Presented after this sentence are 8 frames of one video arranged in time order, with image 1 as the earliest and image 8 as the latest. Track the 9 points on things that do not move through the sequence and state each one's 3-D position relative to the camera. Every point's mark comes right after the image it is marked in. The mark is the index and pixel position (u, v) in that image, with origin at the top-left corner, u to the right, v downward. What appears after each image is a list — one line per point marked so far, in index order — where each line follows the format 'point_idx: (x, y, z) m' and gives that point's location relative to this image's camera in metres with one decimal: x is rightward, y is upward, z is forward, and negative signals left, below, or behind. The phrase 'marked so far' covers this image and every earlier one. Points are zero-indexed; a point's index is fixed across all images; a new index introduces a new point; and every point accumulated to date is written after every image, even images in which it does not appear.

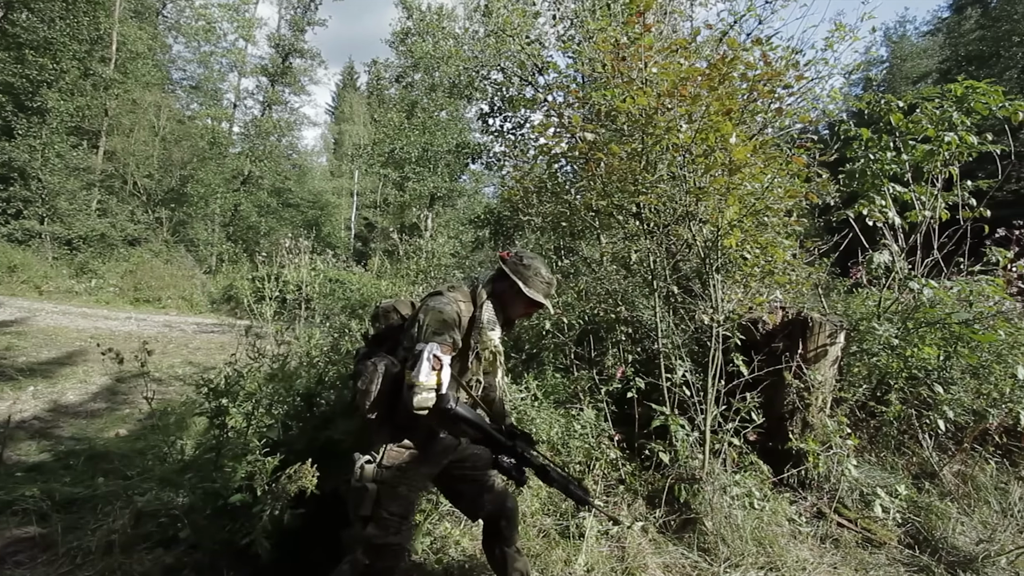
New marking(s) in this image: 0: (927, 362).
0: (+4.5, -0.8, +5.2) m
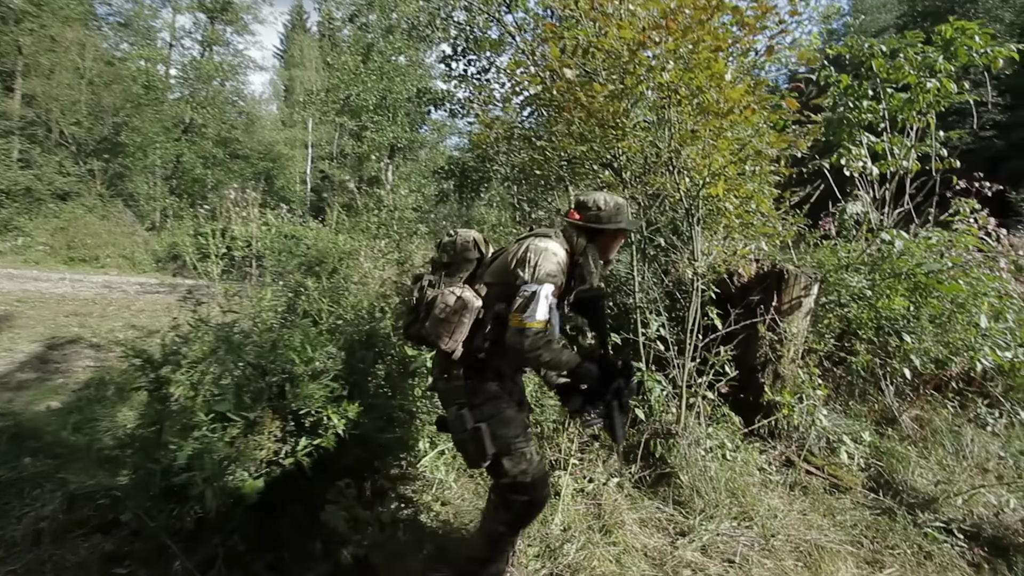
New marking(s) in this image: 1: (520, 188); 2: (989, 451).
0: (+4.1, -0.3, +5.3) m
1: (+0.1, +1.2, +5.7) m
2: (+4.9, -1.7, +5.0) m
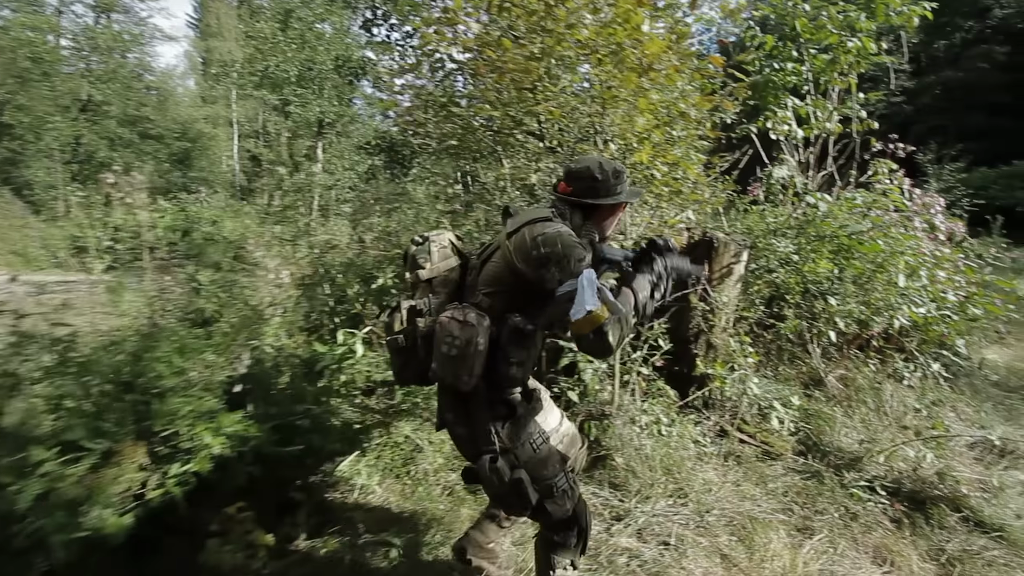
0: (+3.4, +0.1, +5.3) m
1: (-0.8, +1.4, +5.3) m
2: (+4.2, -1.2, +5.2) m
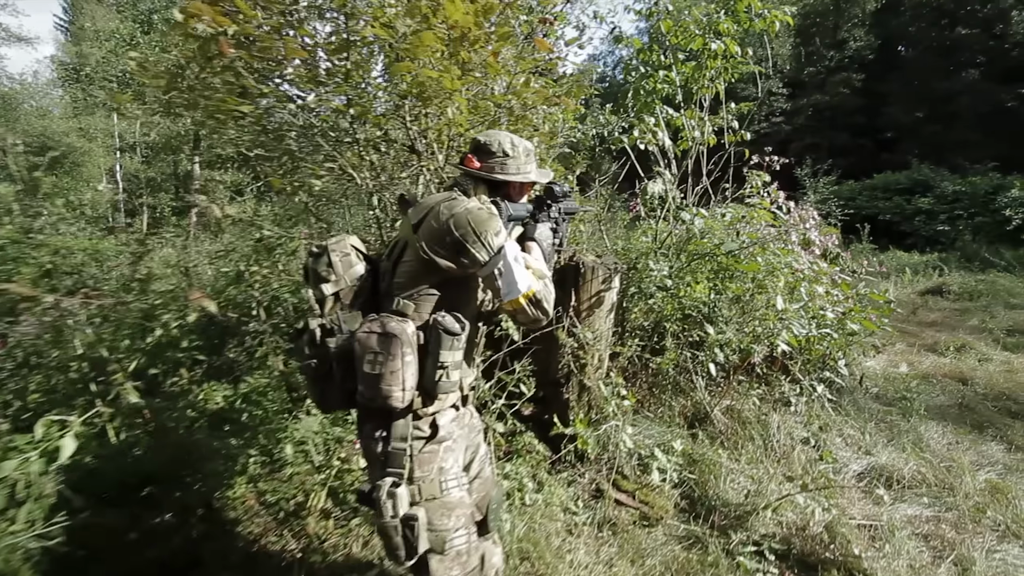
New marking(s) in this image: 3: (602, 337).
0: (+1.8, -0.1, +4.8) m
1: (-2.3, +1.0, +4.2) m
2: (+2.8, -1.5, +4.7) m
3: (+0.8, -0.4, +4.4) m
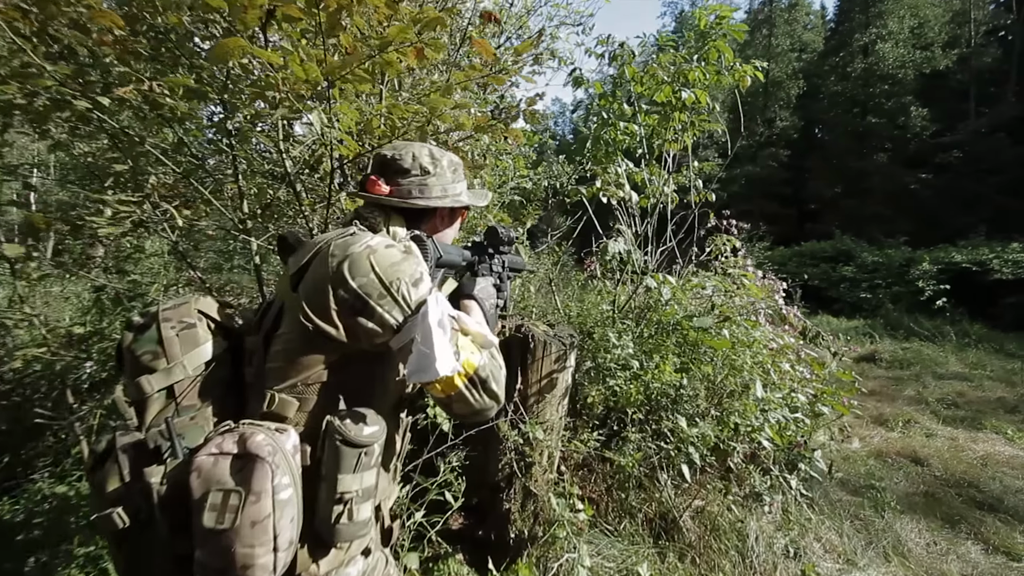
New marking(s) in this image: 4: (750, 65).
0: (+1.3, -0.8, +4.0) m
1: (-2.7, +0.6, +3.1) m
2: (+2.2, -2.1, +4.0) m
3: (+0.3, -1.0, +3.6) m
4: (+2.3, +2.1, +4.7) m
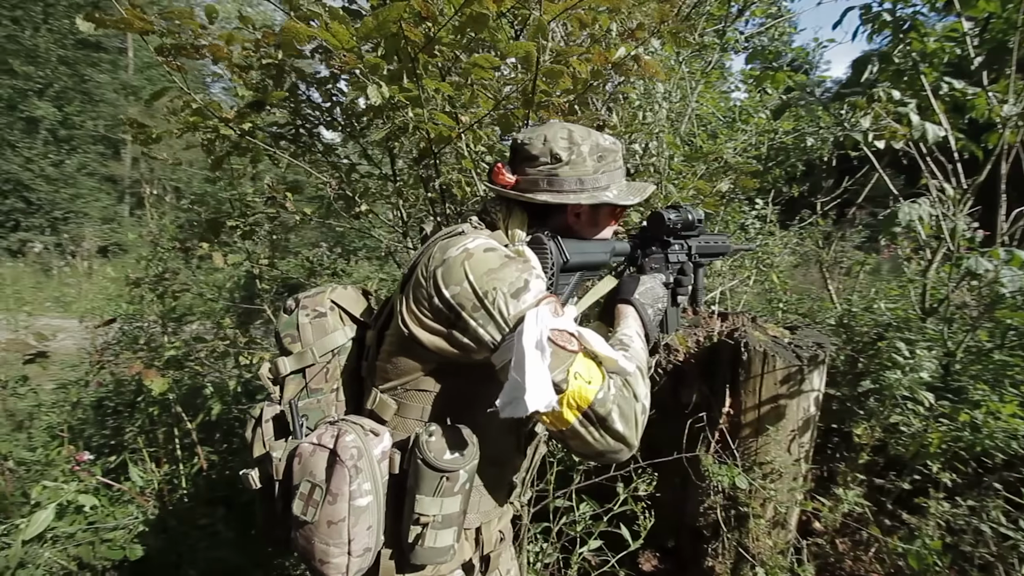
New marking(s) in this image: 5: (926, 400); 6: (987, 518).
0: (+2.5, -0.7, +2.4) m
1: (-1.4, +0.6, +3.8) m
2: (+3.2, -2.1, +1.9) m
3: (+1.4, -1.0, +2.6) m
4: (+3.6, +2.2, +2.4) m
5: (+2.2, -0.6, +2.6) m
6: (+2.5, -1.2, +2.5) m
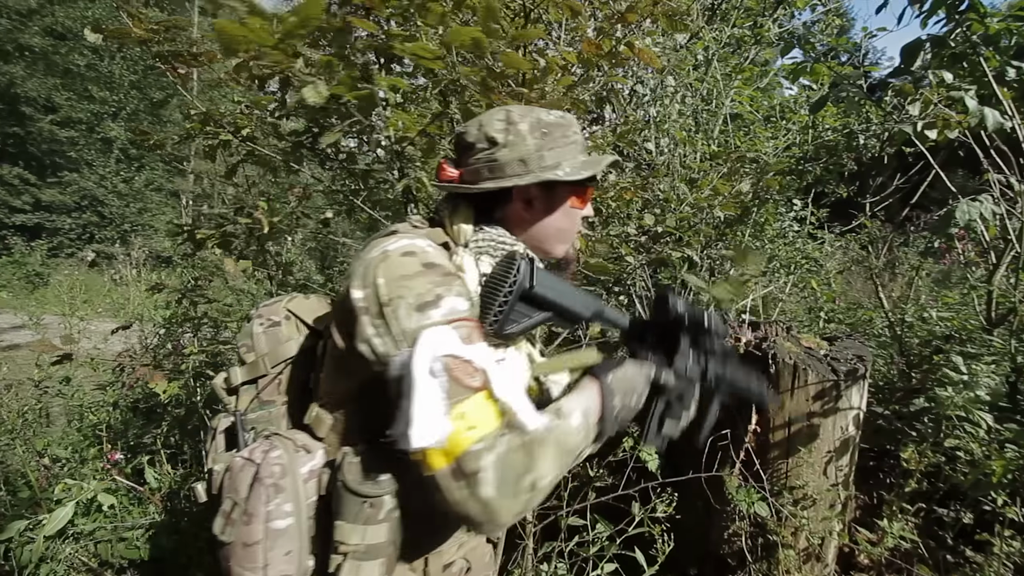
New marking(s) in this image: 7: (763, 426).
0: (+2.5, -0.7, +2.1) m
1: (-1.3, +0.5, +3.8) m
2: (+3.2, -2.1, +1.5) m
3: (+1.4, -1.0, +2.3) m
4: (+3.6, +2.2, +2.0) m
5: (+2.3, -0.6, +2.3) m
6: (+2.5, -1.2, +2.2) m
7: (+1.2, -0.7, +2.4) m
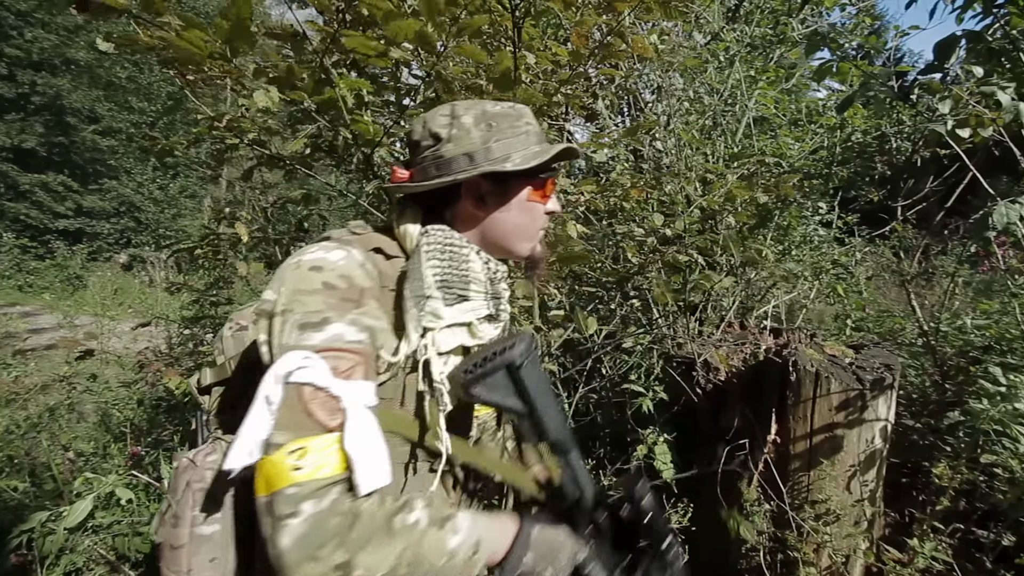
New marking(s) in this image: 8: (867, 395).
0: (+2.6, -0.8, +1.9) m
1: (-1.1, +0.5, +3.9) m
2: (+3.2, -2.1, +1.3) m
3: (+1.5, -1.0, +2.2) m
4: (+3.7, +2.1, +1.8) m
5: (+2.3, -0.6, +2.2) m
6: (+2.5, -1.2, +2.0) m
7: (+1.3, -0.7, +2.3) m
8: (+1.6, -0.5, +2.2) m
